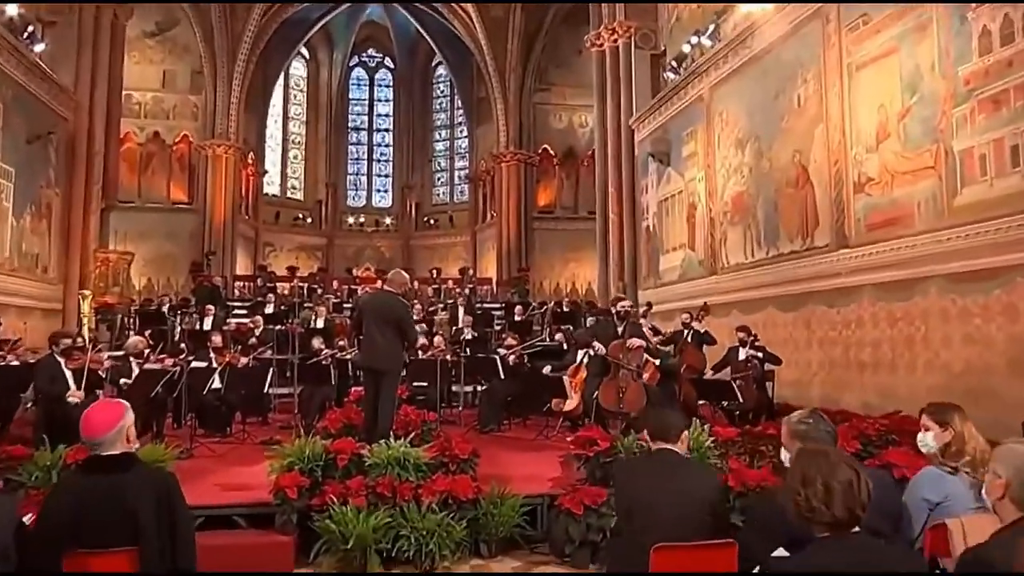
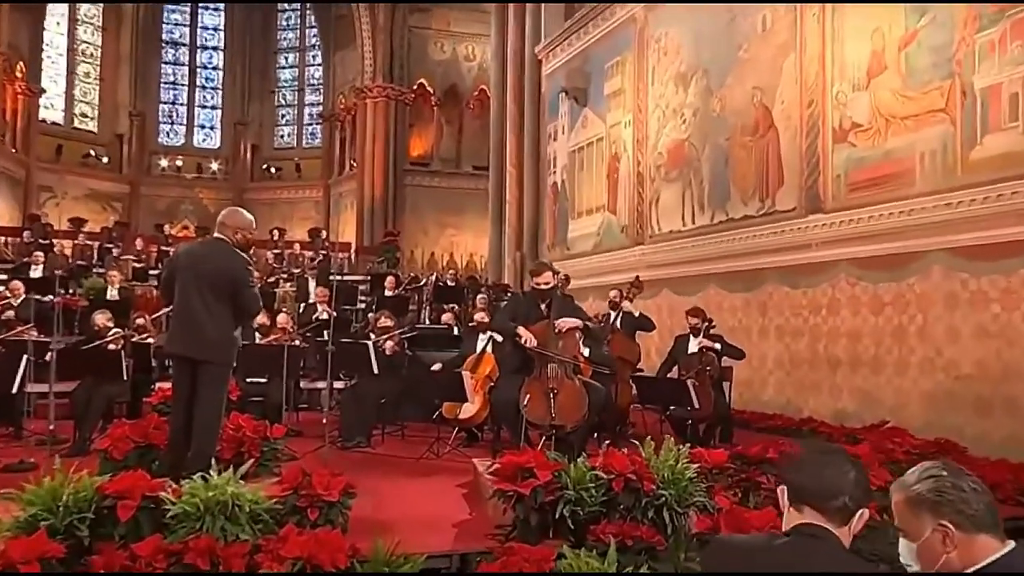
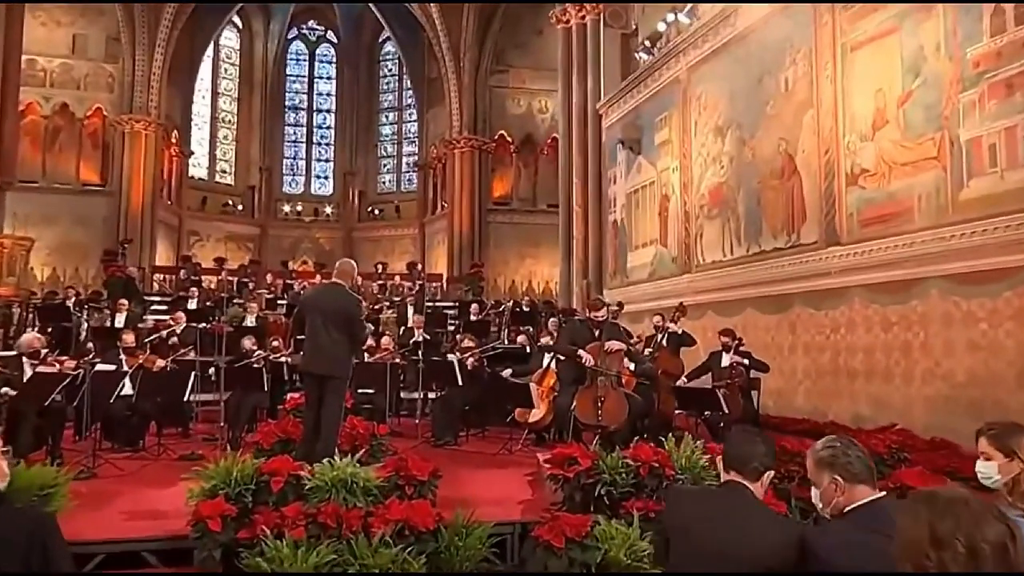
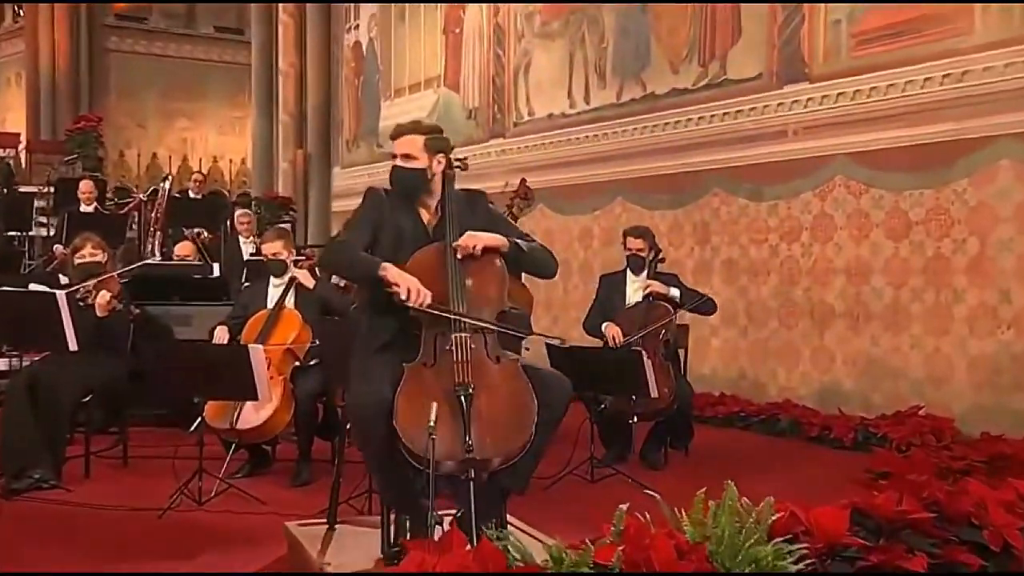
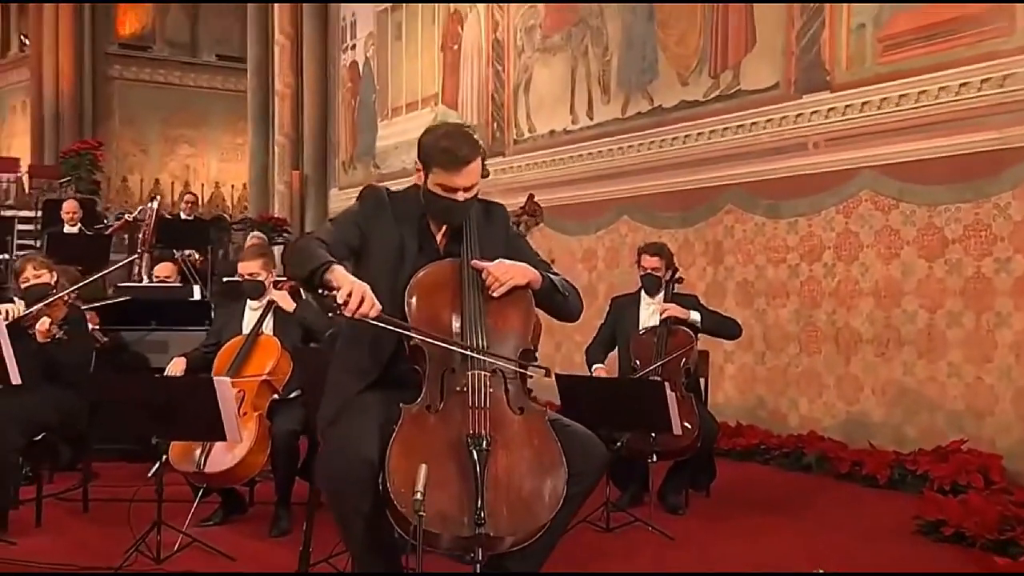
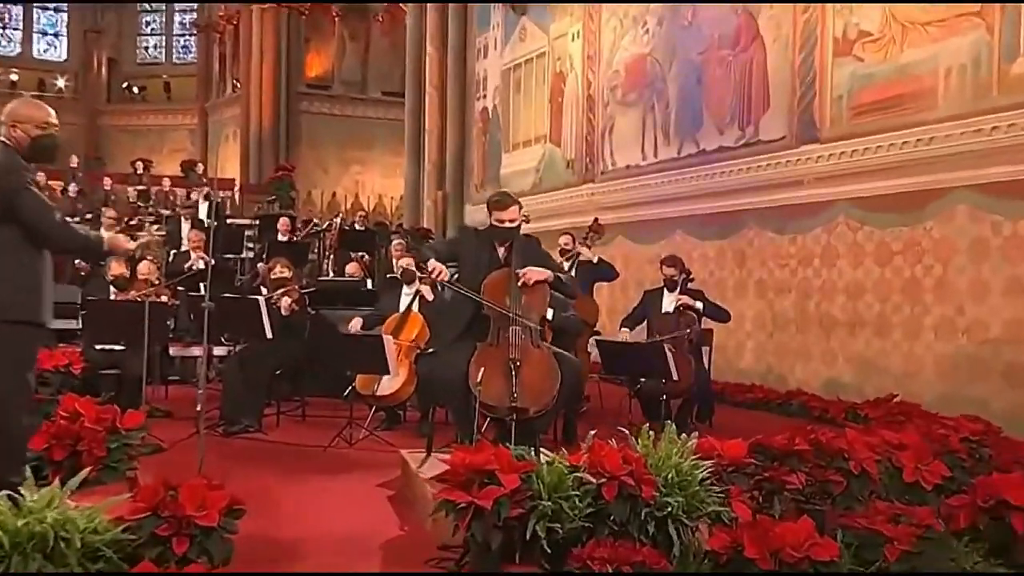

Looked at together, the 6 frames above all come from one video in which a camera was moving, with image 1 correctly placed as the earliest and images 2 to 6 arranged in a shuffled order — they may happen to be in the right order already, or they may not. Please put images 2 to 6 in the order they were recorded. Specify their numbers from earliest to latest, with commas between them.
3, 2, 6, 4, 5
